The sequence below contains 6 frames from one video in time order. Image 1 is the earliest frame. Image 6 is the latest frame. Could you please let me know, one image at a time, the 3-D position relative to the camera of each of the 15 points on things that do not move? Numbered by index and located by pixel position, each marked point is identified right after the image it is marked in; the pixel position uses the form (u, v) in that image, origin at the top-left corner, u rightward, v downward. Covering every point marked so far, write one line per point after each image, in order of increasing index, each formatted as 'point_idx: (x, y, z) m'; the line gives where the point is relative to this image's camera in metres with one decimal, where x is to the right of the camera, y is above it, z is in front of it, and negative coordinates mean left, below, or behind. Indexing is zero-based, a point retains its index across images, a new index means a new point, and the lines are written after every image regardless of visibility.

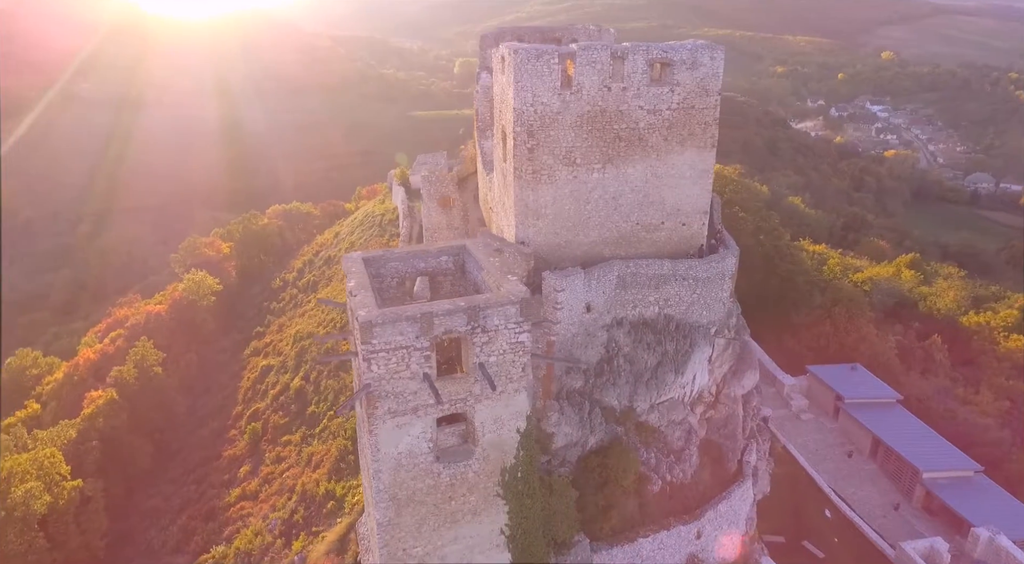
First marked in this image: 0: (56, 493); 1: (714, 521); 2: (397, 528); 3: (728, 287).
0: (-11.7, -5.4, +16.7) m
1: (+4.6, -5.5, +15.0) m
2: (-1.7, -3.5, +9.3) m
3: (+5.0, -0.1, +15.3) m
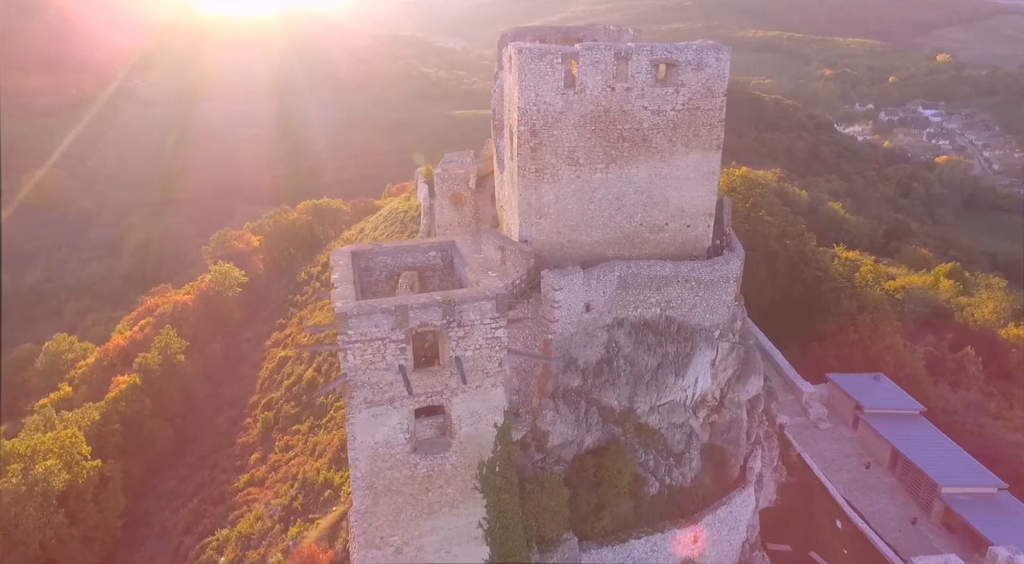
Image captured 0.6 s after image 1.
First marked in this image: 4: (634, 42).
0: (-11.6, -5.1, +17.5) m
1: (+4.5, -5.5, +14.9) m
2: (-2.0, -3.4, +9.5) m
3: (+5.1, -0.2, +15.1) m
4: (+3.4, +6.5, +17.7) m
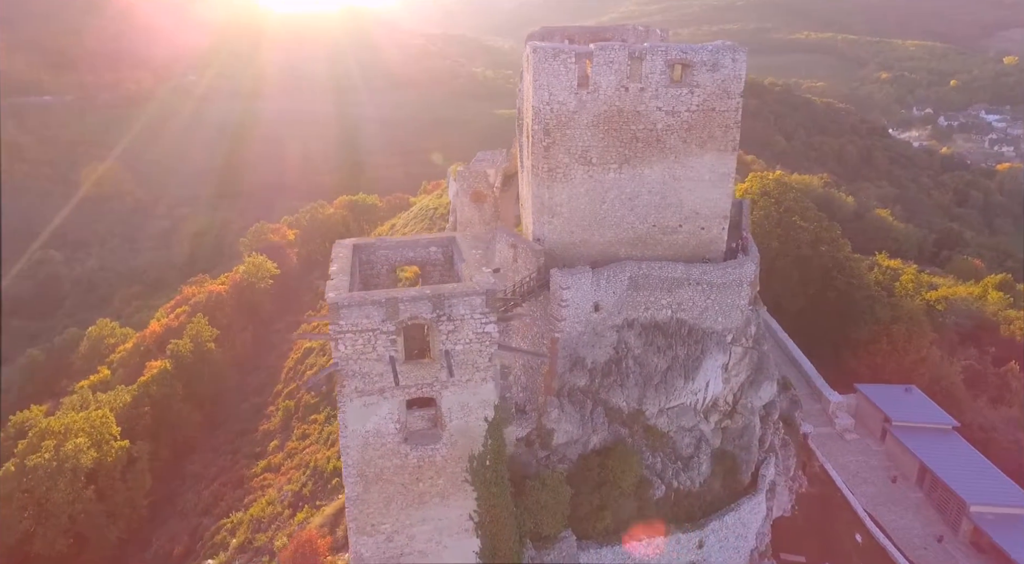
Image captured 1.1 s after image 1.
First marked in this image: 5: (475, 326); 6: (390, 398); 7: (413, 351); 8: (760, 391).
0: (-11.3, -4.7, +18.2) m
1: (+4.6, -5.6, +14.7) m
2: (-2.2, -3.3, +9.7) m
3: (+5.3, -0.3, +14.9) m
4: (+4.0, +6.5, +17.6) m
5: (-0.5, -0.6, +9.2) m
6: (-1.7, -1.6, +9.3) m
7: (-1.6, -1.2, +11.5) m
8: (+6.0, -2.6, +15.8) m
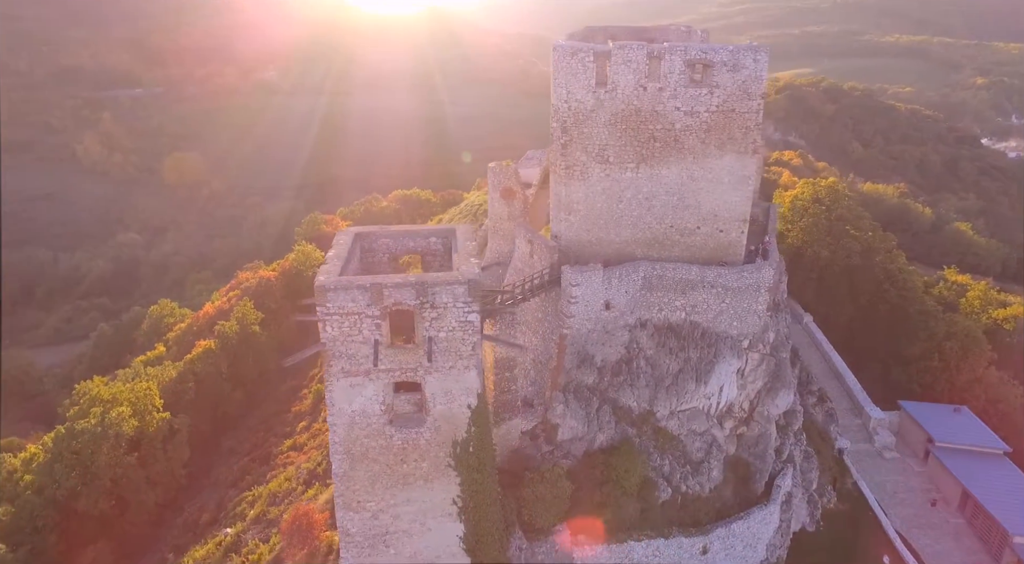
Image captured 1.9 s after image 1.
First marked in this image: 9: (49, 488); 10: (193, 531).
0: (-10.8, -4.1, +19.4) m
1: (+4.7, -5.7, +14.5) m
2: (-2.4, -3.1, +10.2) m
3: (+5.6, -0.4, +14.6) m
4: (+4.8, +6.4, +17.4) m
5: (-0.7, -0.5, +9.5) m
6: (-1.9, -1.5, +9.7) m
7: (-1.7, -1.0, +11.8) m
8: (+6.3, -2.8, +15.5) m
9: (-12.5, -5.5, +17.6) m
10: (-8.6, -6.7, +17.7) m
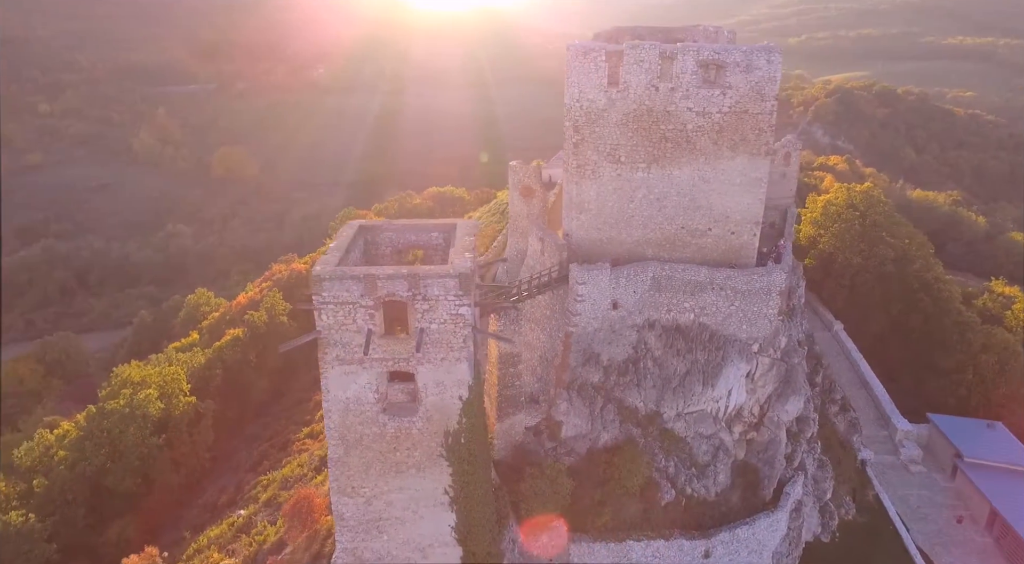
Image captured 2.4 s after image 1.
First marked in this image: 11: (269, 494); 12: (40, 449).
0: (-10.4, -3.7, +20.2) m
1: (+4.7, -5.7, +14.3) m
2: (-2.6, -2.9, +10.4) m
3: (+5.8, -0.5, +14.4) m
4: (+5.3, +6.3, +17.2) m
5: (-0.8, -0.4, +9.6) m
6: (-2.0, -1.3, +9.9) m
7: (-1.6, -0.9, +12.0) m
8: (+6.4, -2.9, +15.2) m
9: (-12.2, -5.1, +18.5) m
10: (-8.4, -6.4, +18.3) m
11: (-5.8, -5.1, +15.7) m
12: (-14.0, -5.0, +19.6) m
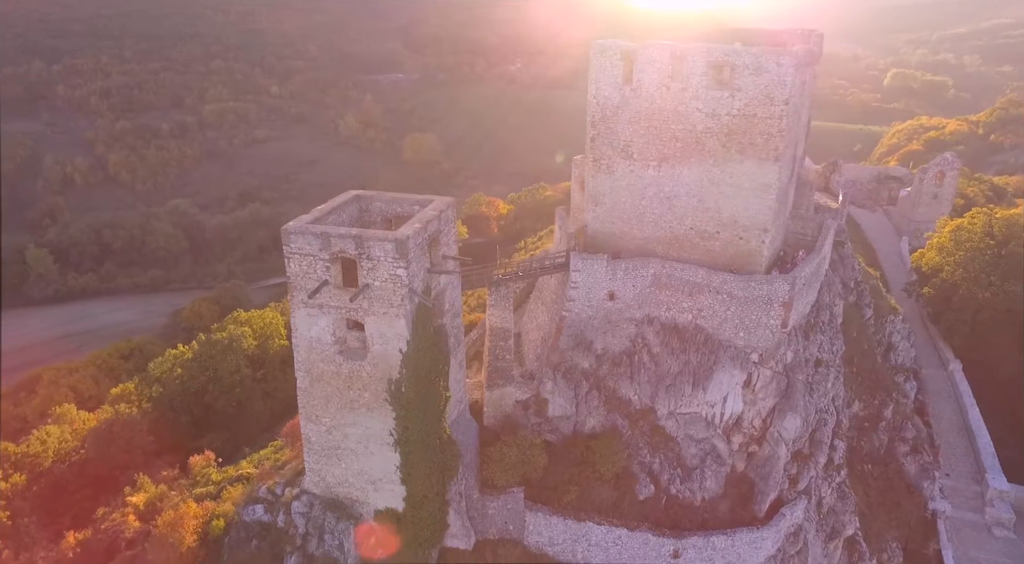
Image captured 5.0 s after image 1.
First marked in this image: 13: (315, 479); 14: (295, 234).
0: (-8.8, -2.2, +23.6) m
1: (+4.1, -5.8, +14.2) m
2: (-3.5, -2.2, +12.2) m
3: (+5.8, -0.7, +14.0) m
4: (+6.8, +6.1, +16.7) m
5: (-1.7, +0.1, +11.0) m
6: (-3.0, -0.6, +11.5) m
7: (-2.0, -0.3, +13.5) m
8: (+6.3, -3.2, +14.6) m
9: (-11.1, -3.4, +22.4) m
10: (-7.6, -5.1, +21.3) m
11: (-5.6, -4.0, +18.1) m
12: (-12.6, -3.0, +23.9) m
13: (-3.8, -3.8, +12.5) m
14: (-3.4, +0.7, +11.2) m
